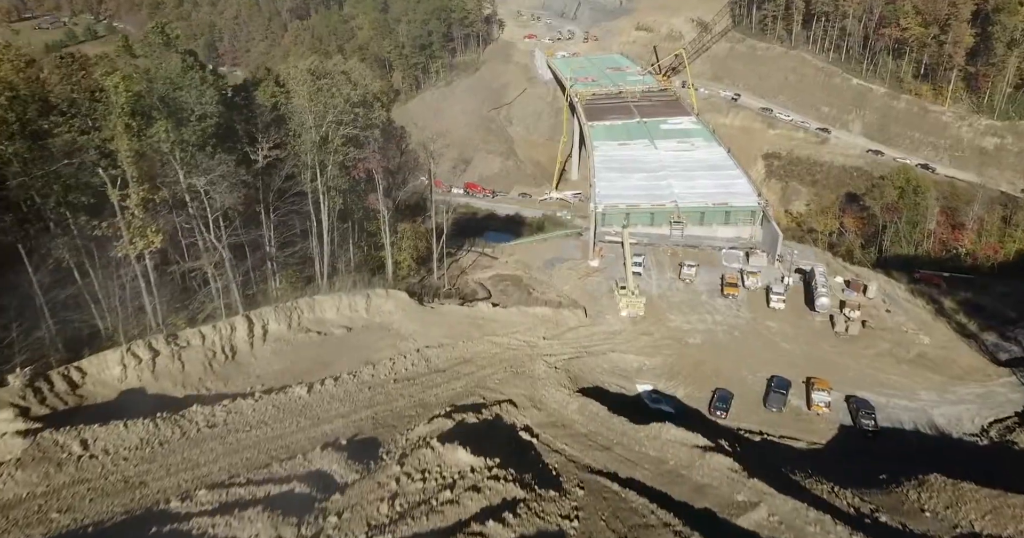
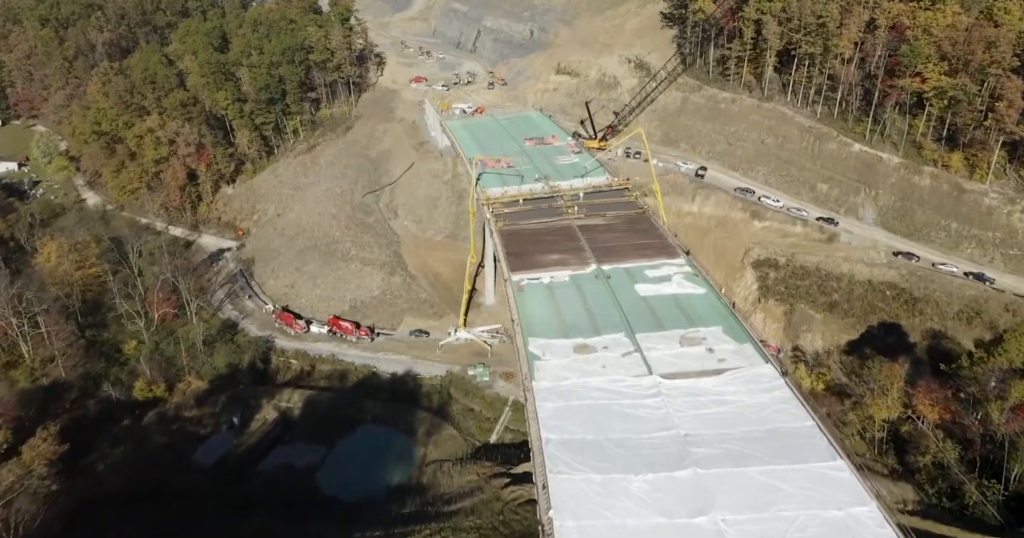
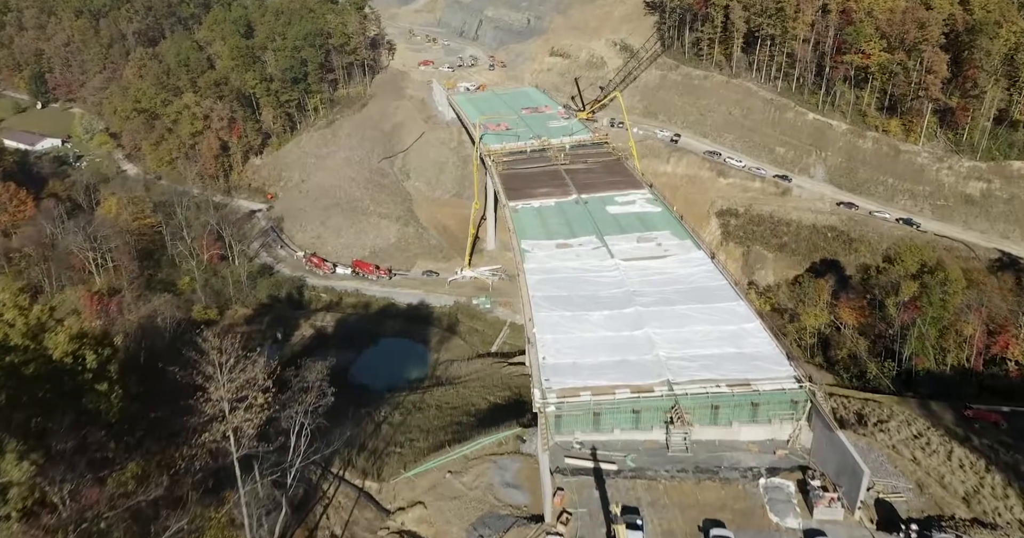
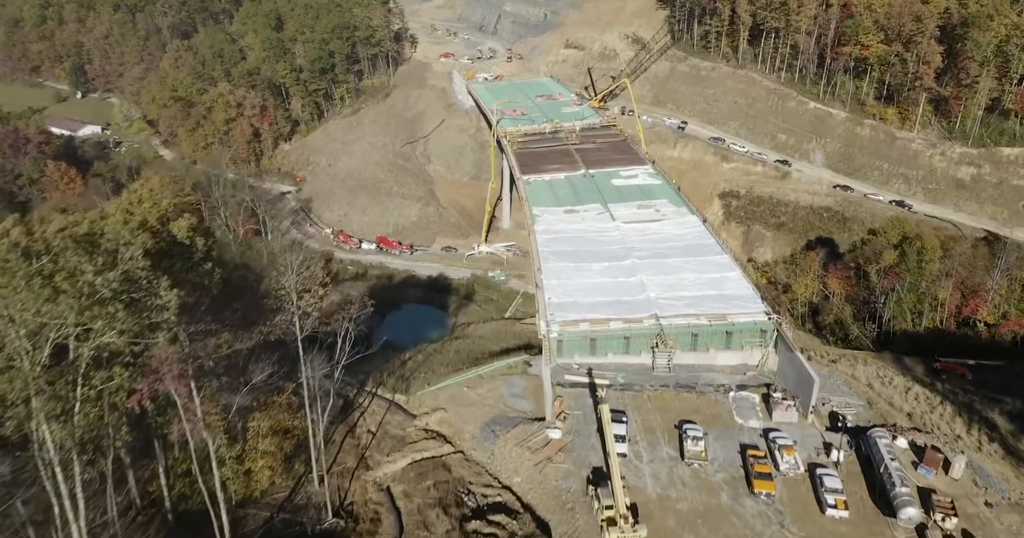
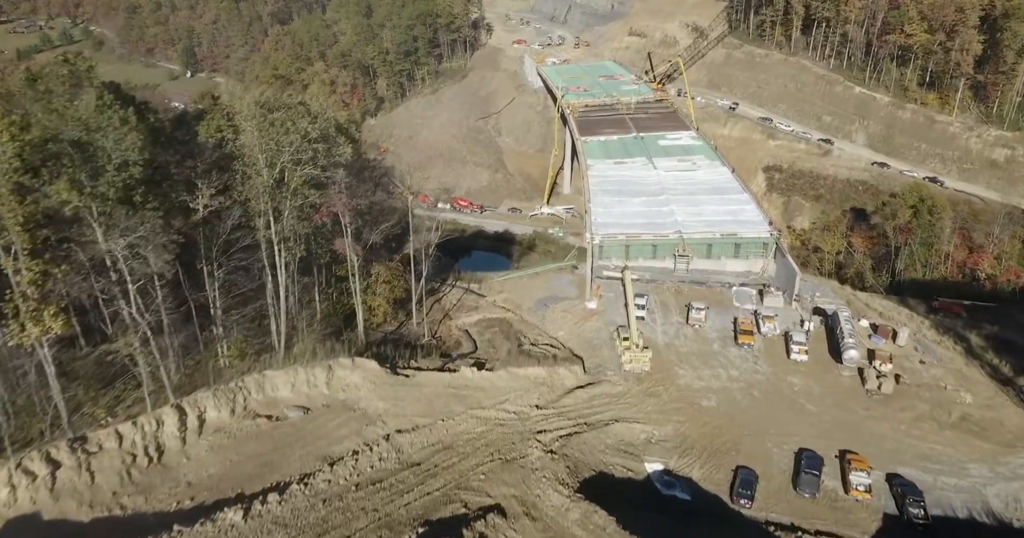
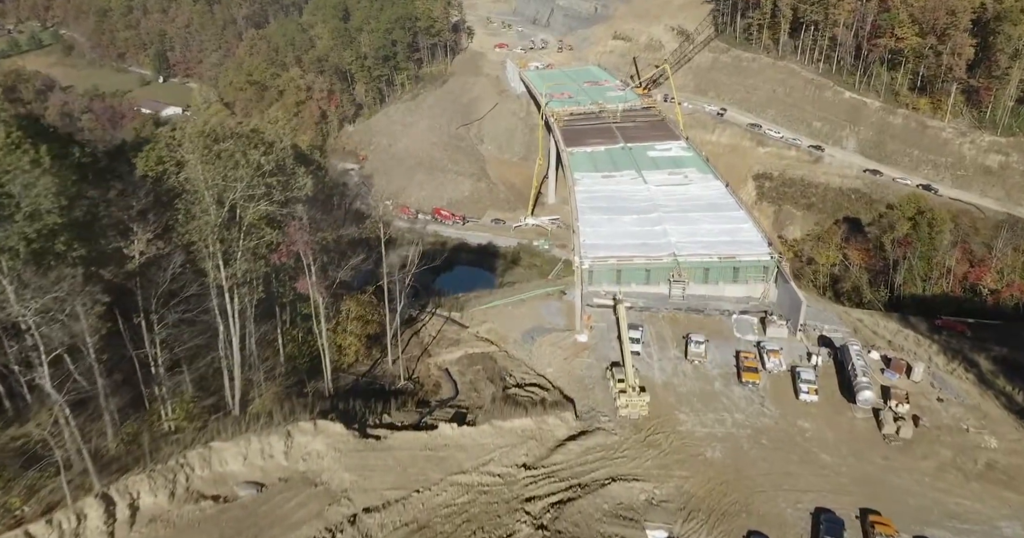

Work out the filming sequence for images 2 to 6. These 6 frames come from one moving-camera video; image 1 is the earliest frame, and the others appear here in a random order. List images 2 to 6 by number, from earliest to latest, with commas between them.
5, 6, 4, 3, 2
